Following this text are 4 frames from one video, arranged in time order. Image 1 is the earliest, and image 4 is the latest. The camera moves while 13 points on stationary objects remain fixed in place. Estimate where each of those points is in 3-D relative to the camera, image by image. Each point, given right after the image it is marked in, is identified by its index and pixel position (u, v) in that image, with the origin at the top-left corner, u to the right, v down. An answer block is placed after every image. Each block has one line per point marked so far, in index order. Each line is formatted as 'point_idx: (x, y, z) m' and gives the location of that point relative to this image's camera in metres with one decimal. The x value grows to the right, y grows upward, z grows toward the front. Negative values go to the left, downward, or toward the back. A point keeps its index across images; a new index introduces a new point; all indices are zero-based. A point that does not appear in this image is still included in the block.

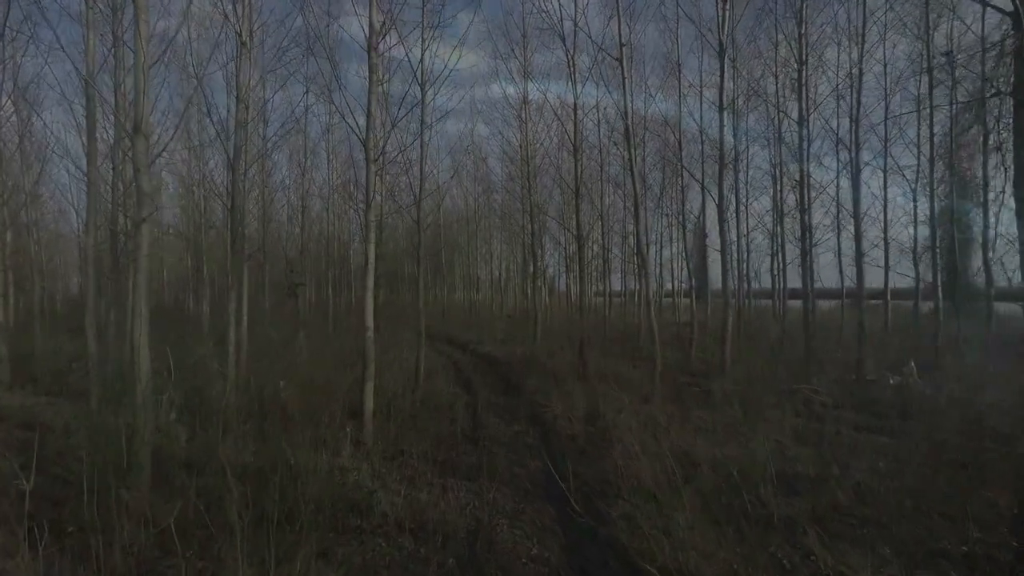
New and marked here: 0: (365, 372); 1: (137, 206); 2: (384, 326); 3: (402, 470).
0: (-1.6, -1.0, +7.8) m
1: (-3.3, +0.7, +6.1) m
2: (-3.5, -1.1, +19.2) m
3: (-1.1, -1.9, +7.2) m
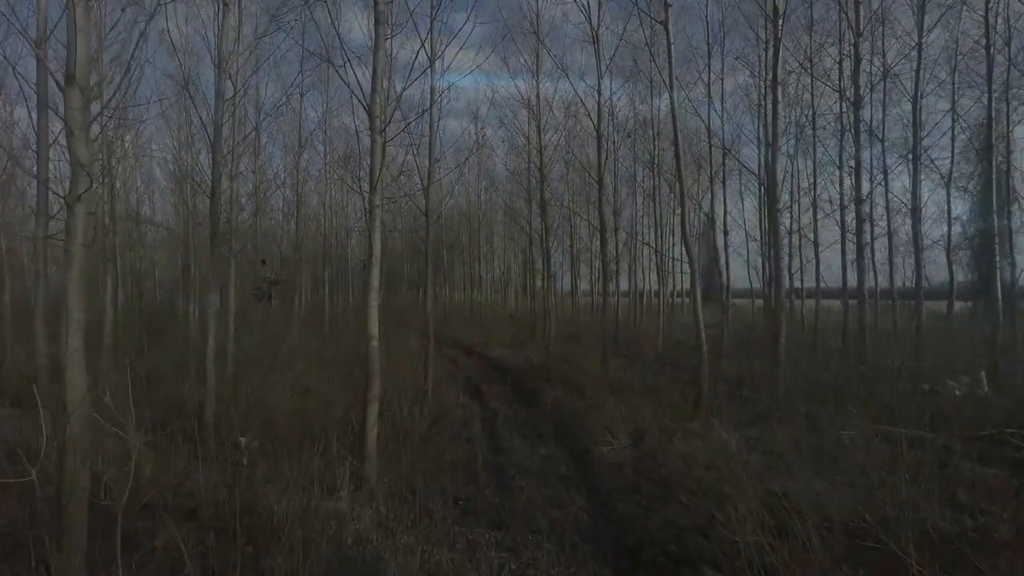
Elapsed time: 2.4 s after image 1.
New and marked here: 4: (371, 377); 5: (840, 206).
0: (-1.3, -0.9, +6.3) m
1: (-3.0, +0.7, +4.7) m
2: (-3.2, -1.1, +17.7) m
3: (-0.8, -1.9, +5.7) m
4: (-1.3, -0.8, +6.3) m
5: (+8.1, +2.1, +17.3) m
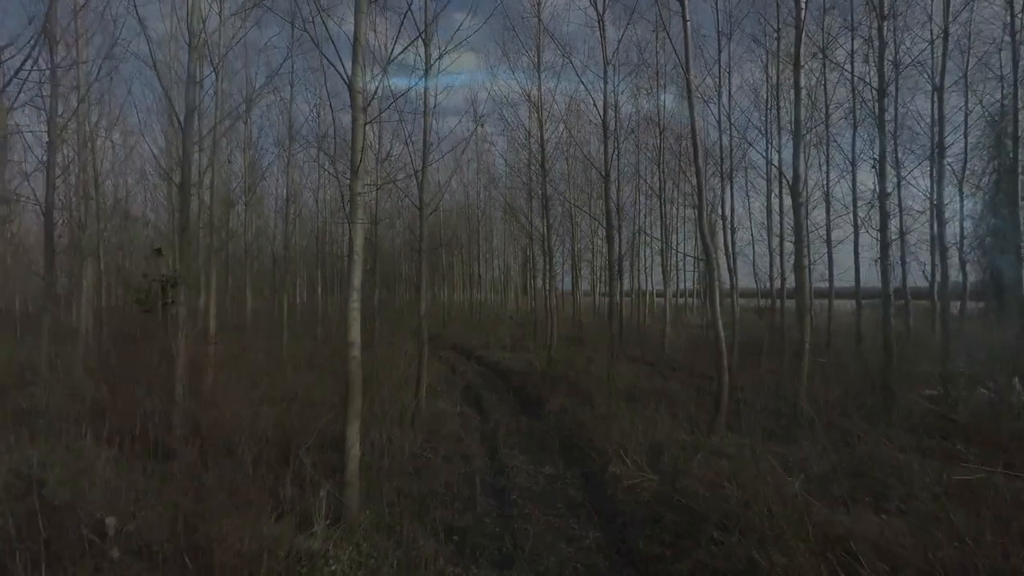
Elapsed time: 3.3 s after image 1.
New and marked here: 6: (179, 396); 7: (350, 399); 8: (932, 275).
0: (-1.3, -1.0, +5.5) m
1: (-2.9, +0.7, +3.8) m
2: (-3.2, -1.1, +16.9) m
3: (-0.8, -1.9, +4.9) m
4: (-1.3, -0.8, +5.5) m
5: (+8.1, +2.1, +16.4) m
6: (-3.8, -1.2, +7.9) m
7: (-1.3, -0.9, +5.5) m
8: (+10.0, +0.3, +16.5) m
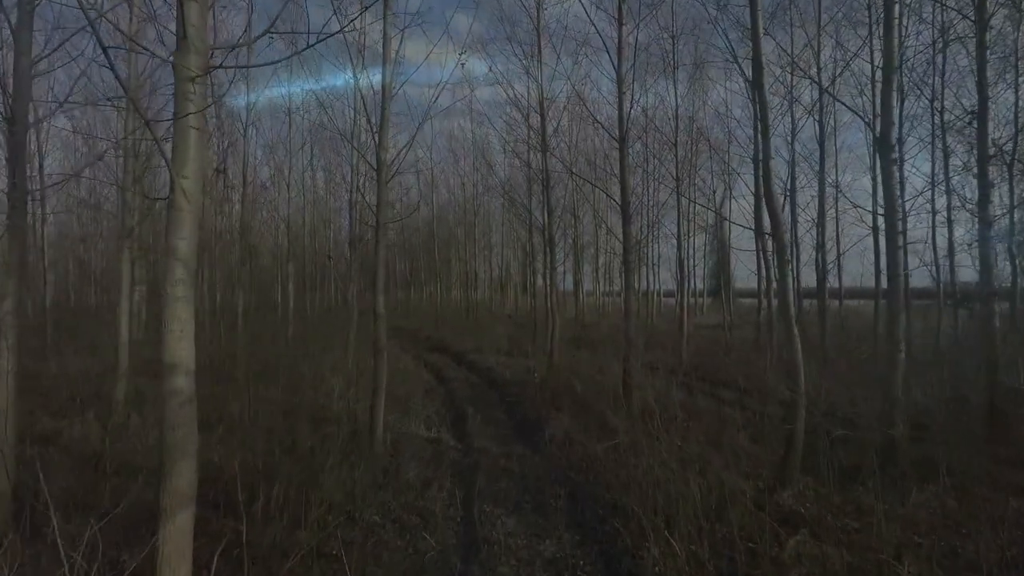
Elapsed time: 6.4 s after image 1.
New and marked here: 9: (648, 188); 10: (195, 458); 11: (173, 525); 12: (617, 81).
0: (-1.4, -0.8, +2.9) m
1: (-3.1, +0.8, +1.3) m
2: (-3.3, -1.0, +14.3) m
3: (-0.9, -1.8, +2.3) m
4: (-1.4, -0.7, +2.9) m
5: (+8.0, +2.1, +13.9) m
6: (-3.9, -1.1, +5.3) m
7: (-1.4, -0.7, +2.9) m
8: (+9.9, +0.4, +13.9) m
9: (+3.5, +2.6, +17.4) m
10: (-1.3, -0.7, +3.0) m
11: (-1.4, -1.0, +2.9) m
12: (+1.8, +3.7, +12.0) m
